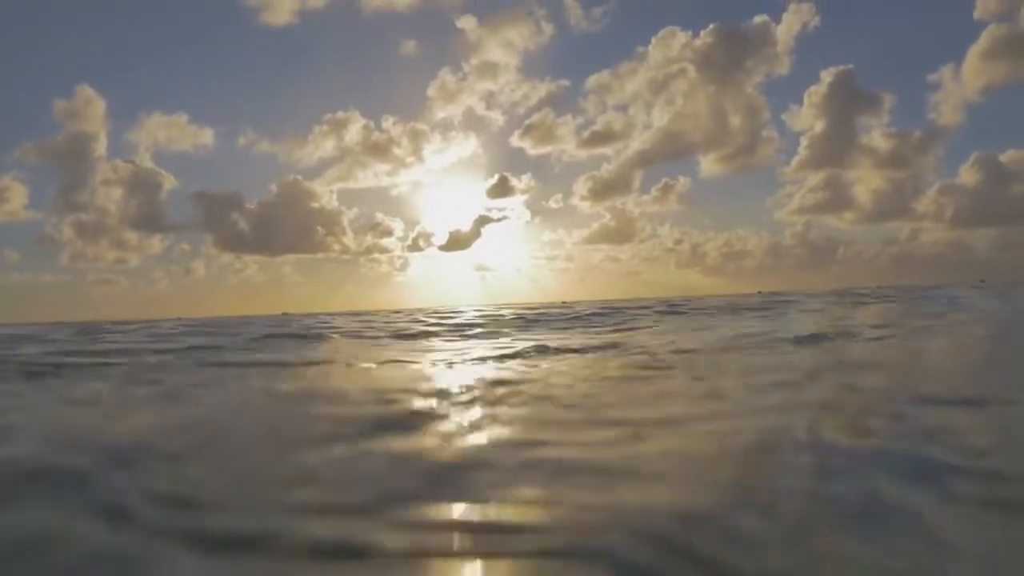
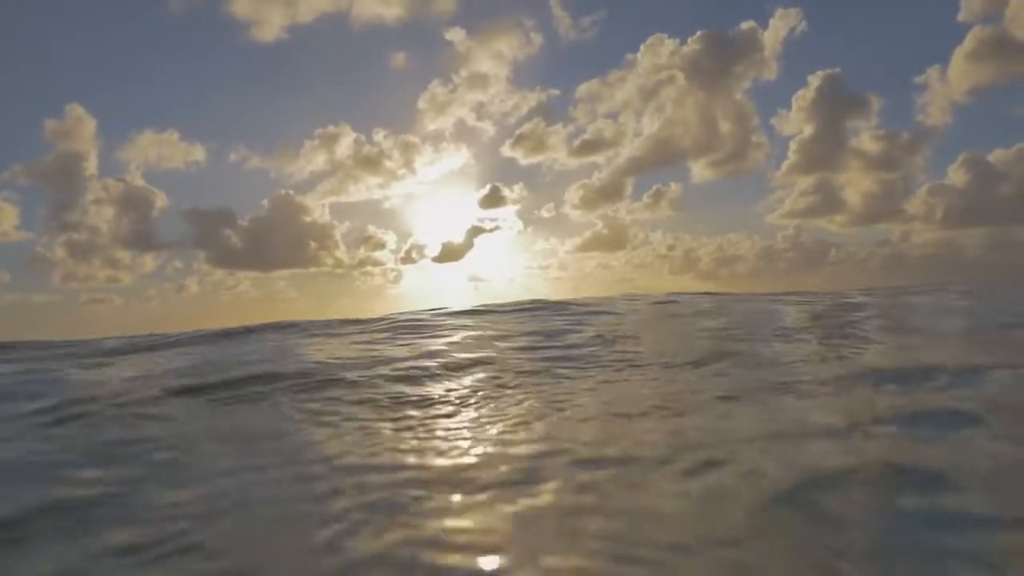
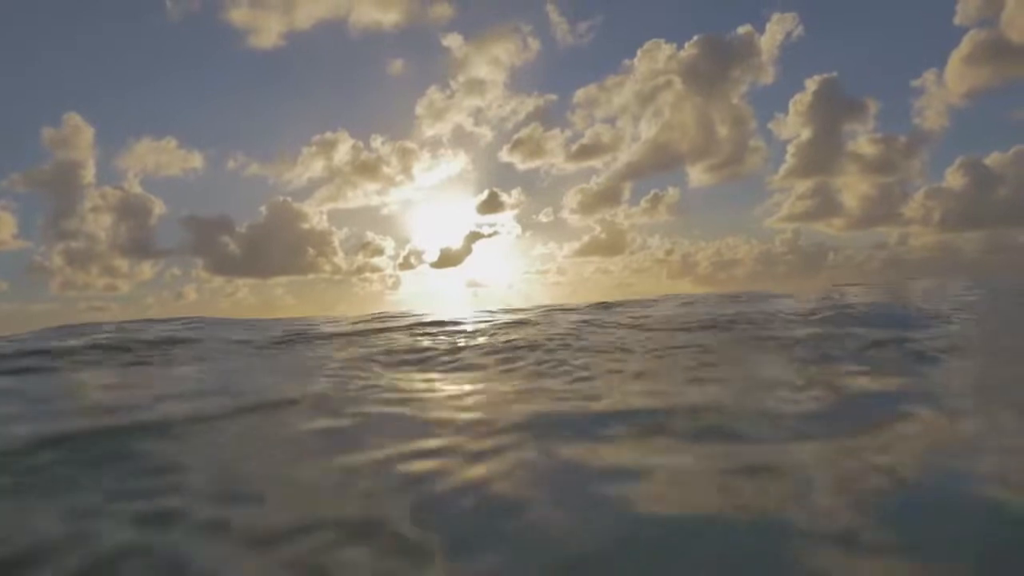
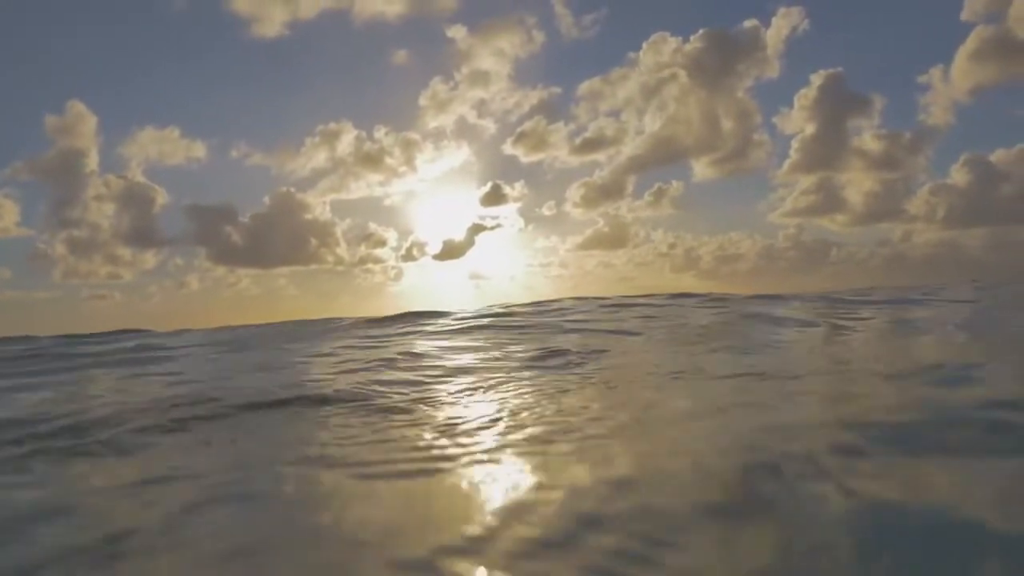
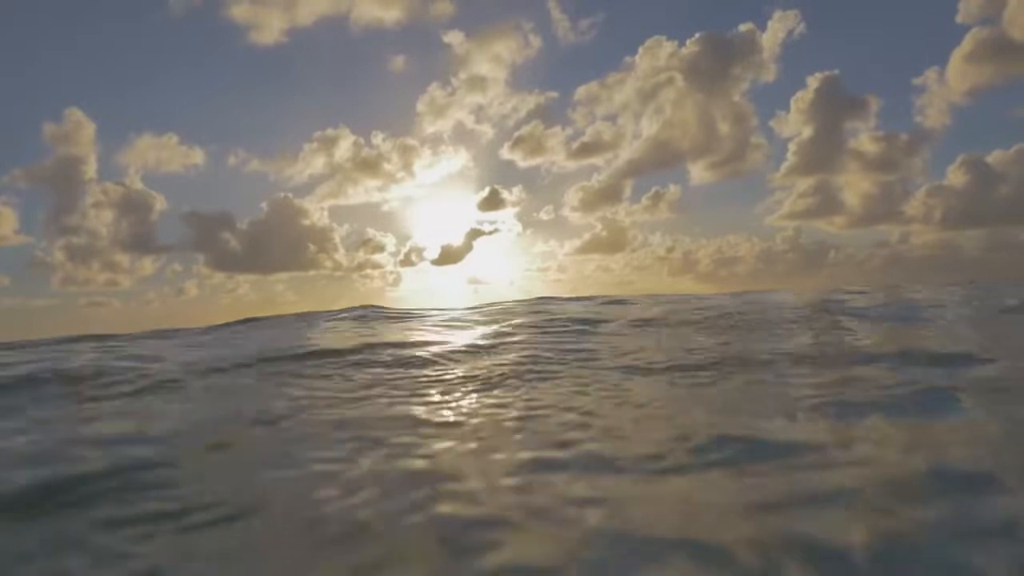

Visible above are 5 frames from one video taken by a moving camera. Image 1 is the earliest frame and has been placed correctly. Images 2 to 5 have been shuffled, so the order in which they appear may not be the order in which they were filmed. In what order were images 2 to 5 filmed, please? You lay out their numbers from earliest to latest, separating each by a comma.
4, 2, 5, 3
